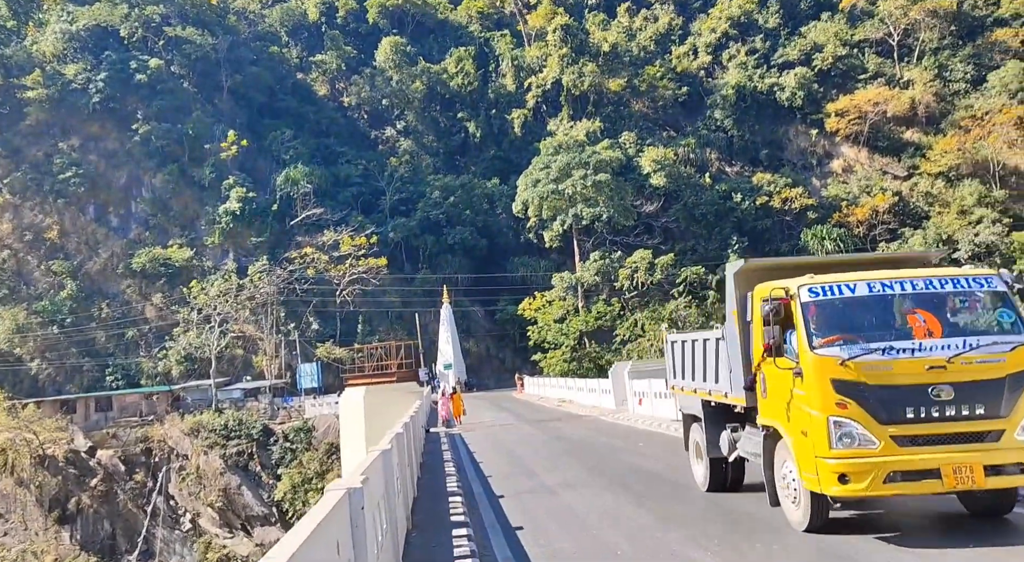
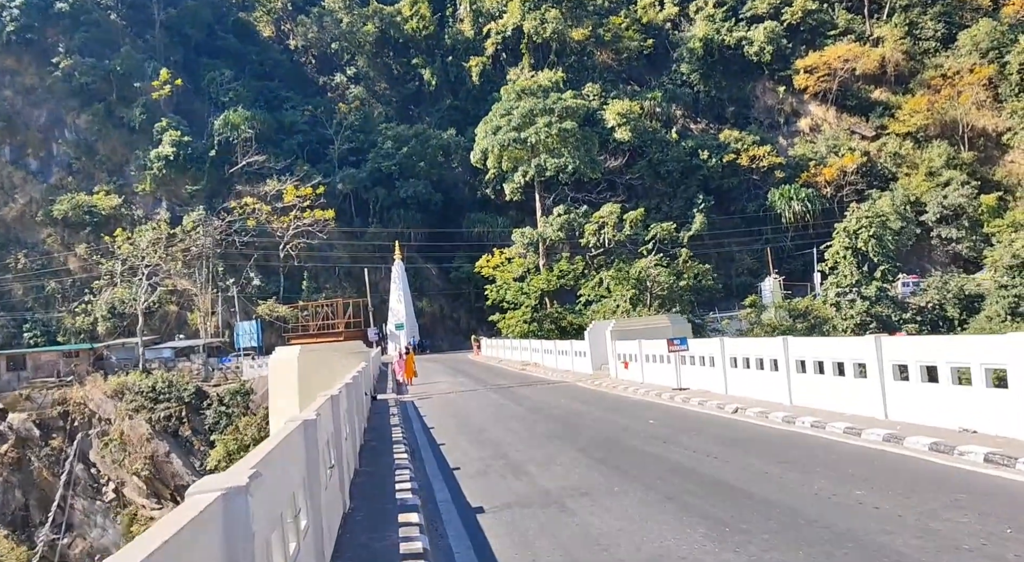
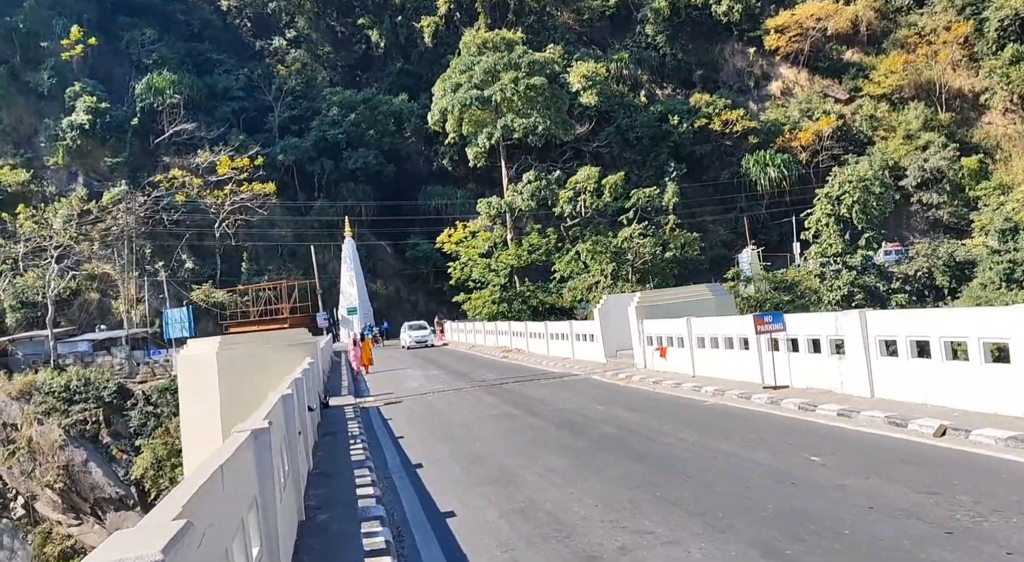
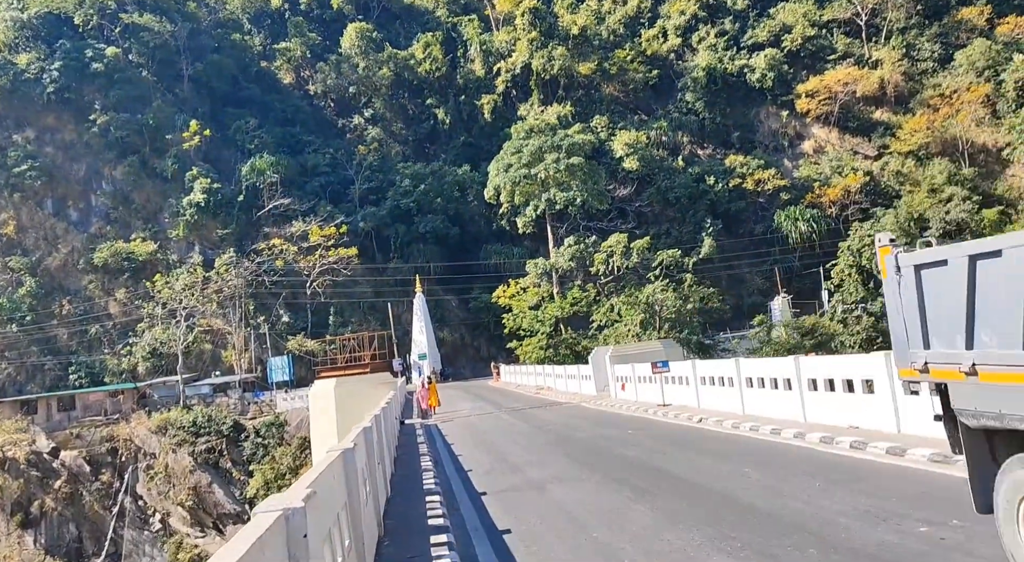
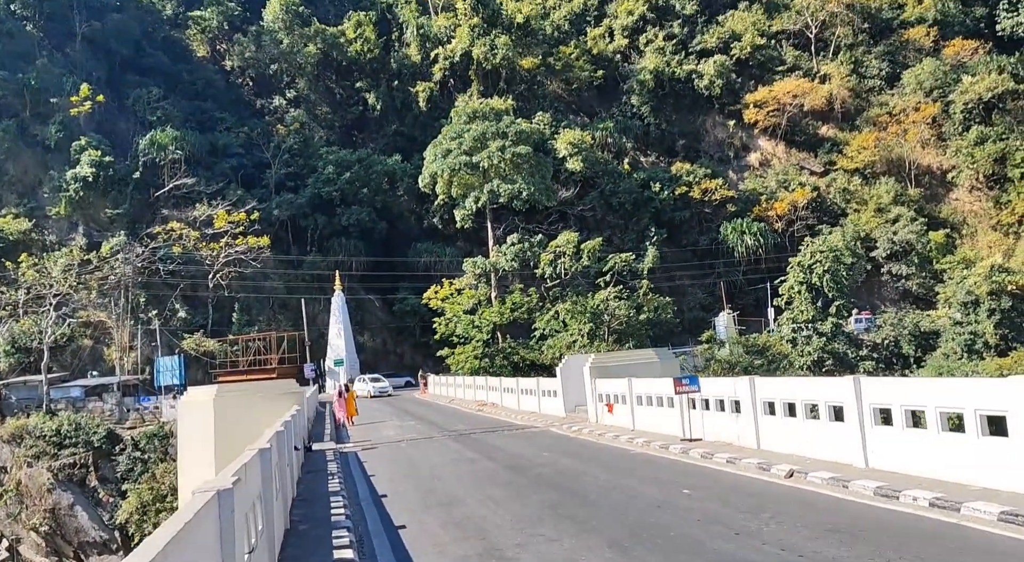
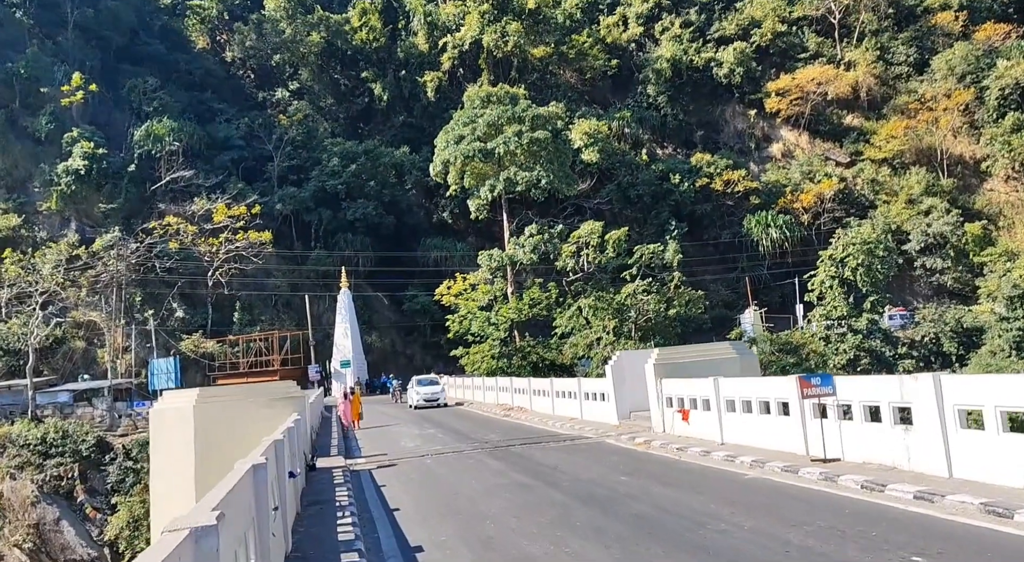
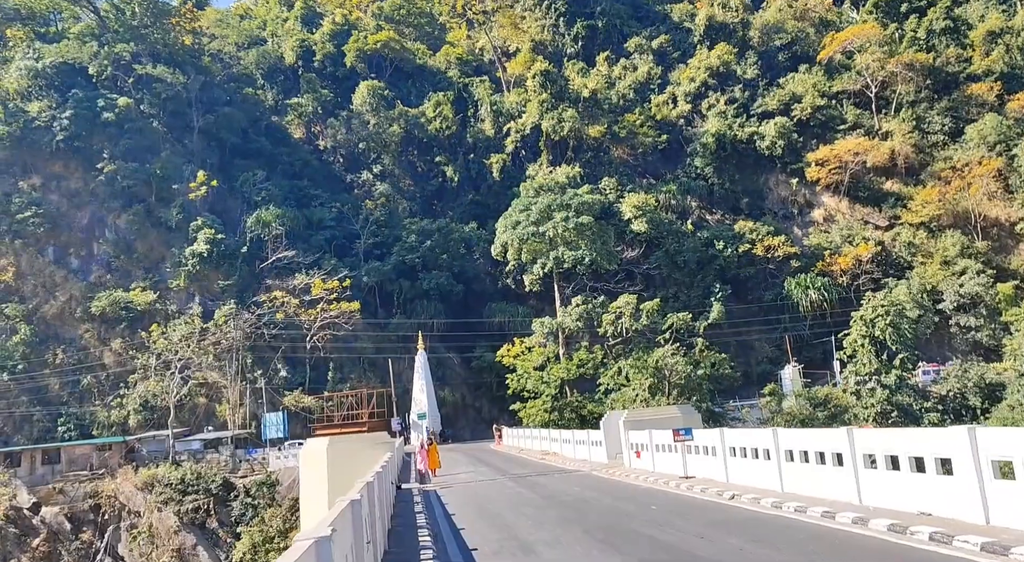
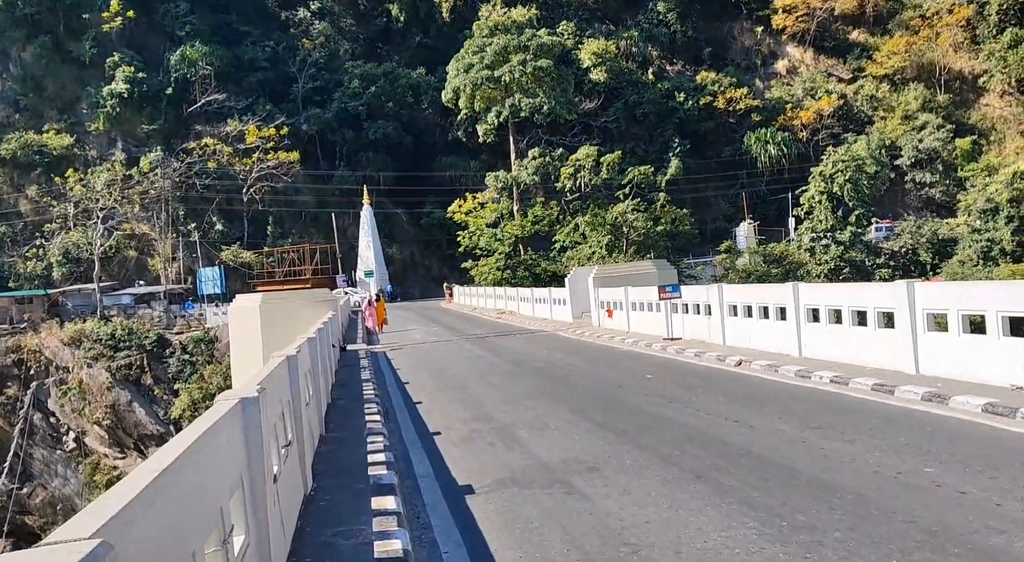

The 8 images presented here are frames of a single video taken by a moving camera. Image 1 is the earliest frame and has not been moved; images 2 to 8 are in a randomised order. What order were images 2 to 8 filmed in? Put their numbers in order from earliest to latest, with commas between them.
4, 7, 2, 8, 5, 3, 6
